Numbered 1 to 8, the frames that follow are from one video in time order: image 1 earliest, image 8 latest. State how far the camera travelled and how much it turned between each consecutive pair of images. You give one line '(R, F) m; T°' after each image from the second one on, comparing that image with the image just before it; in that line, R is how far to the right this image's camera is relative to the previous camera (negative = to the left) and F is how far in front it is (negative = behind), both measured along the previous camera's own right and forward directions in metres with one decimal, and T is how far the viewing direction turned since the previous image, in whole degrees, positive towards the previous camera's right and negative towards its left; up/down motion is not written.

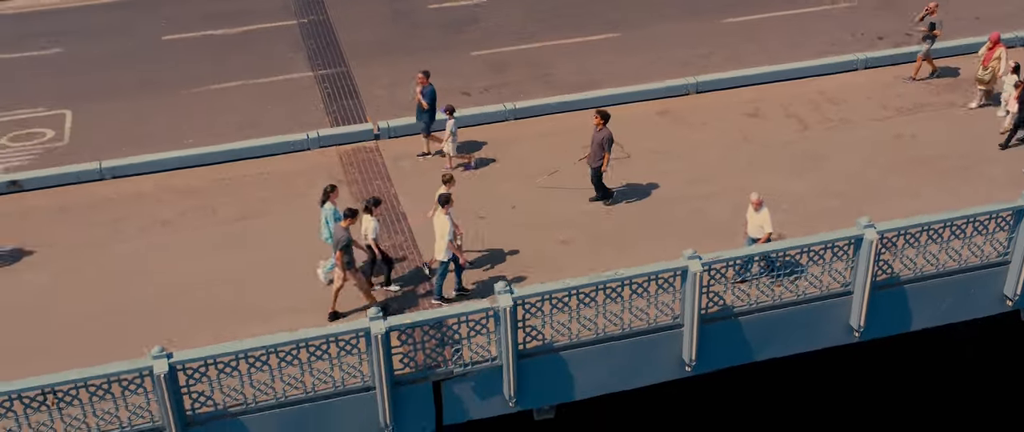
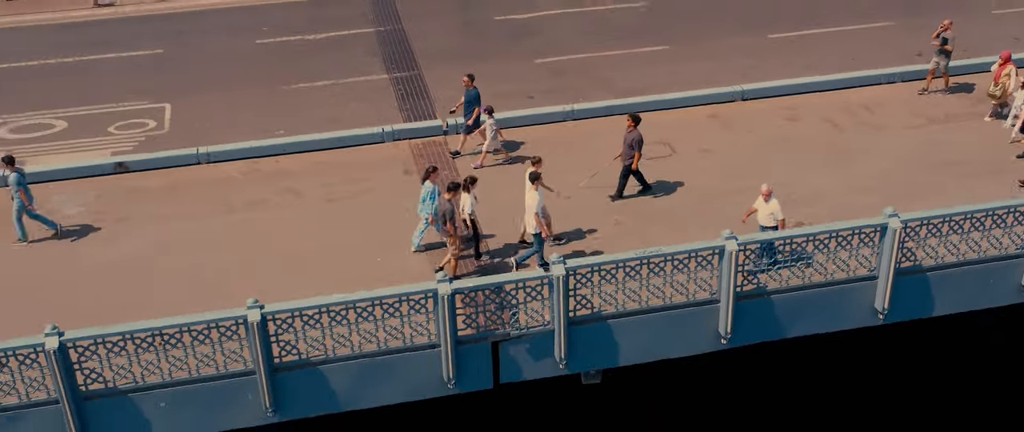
(0.0, -1.3) m; -3°
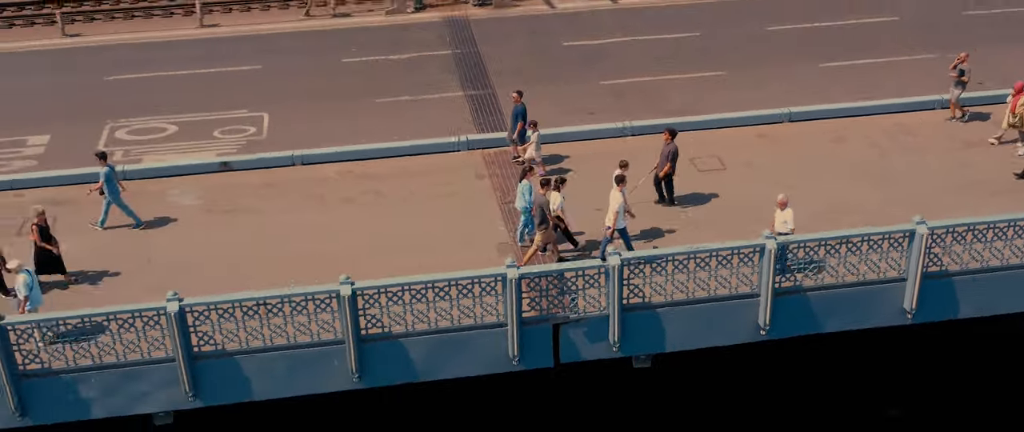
(0.0, -1.6) m; -3°
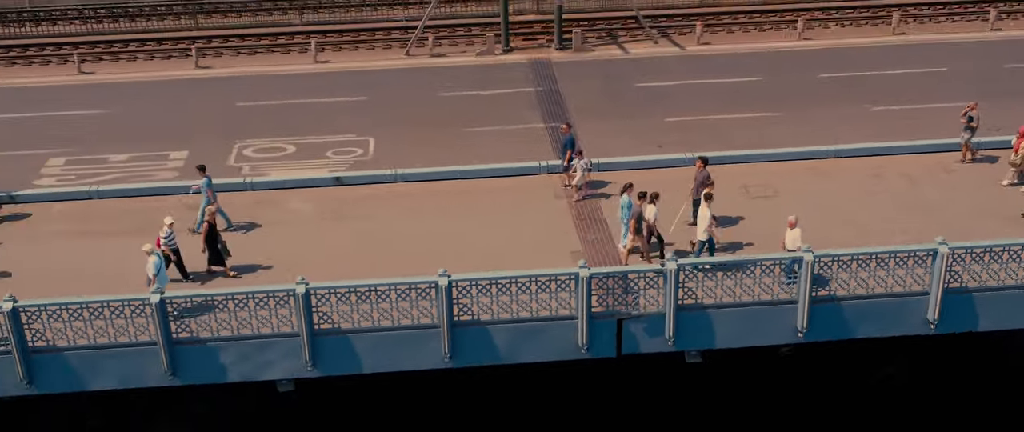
(0.0, -2.5) m; -4°
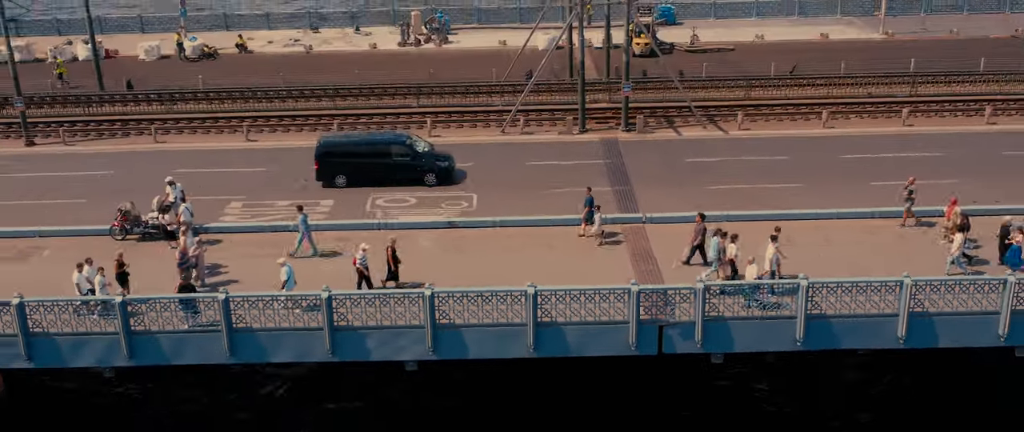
(+0.1, -5.9) m; -4°
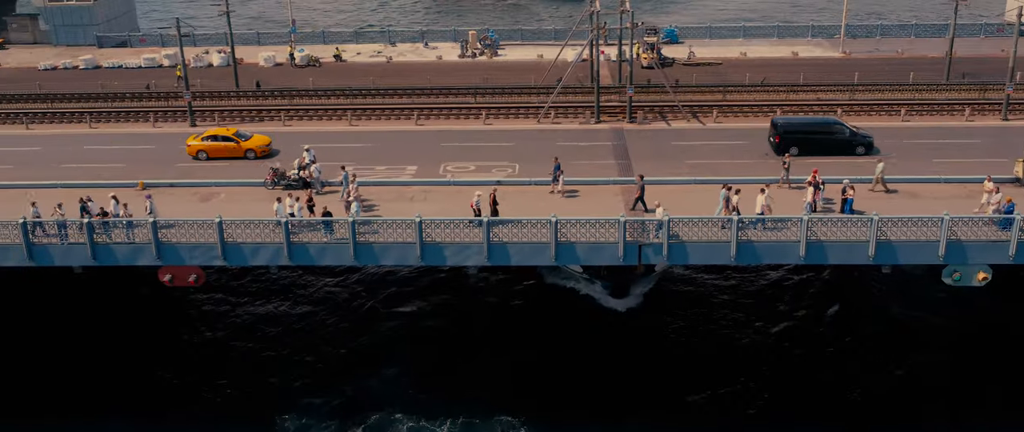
(+0.2, -11.2) m; -2°
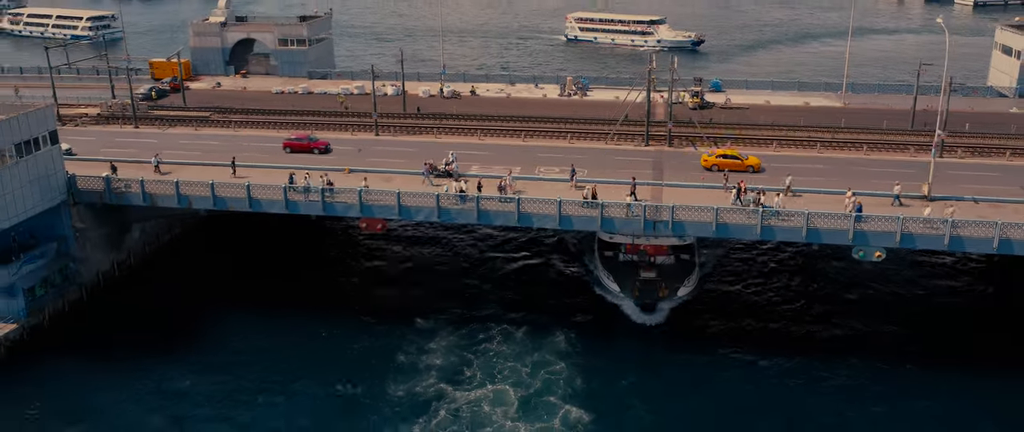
(+3.0, -20.1) m; -7°
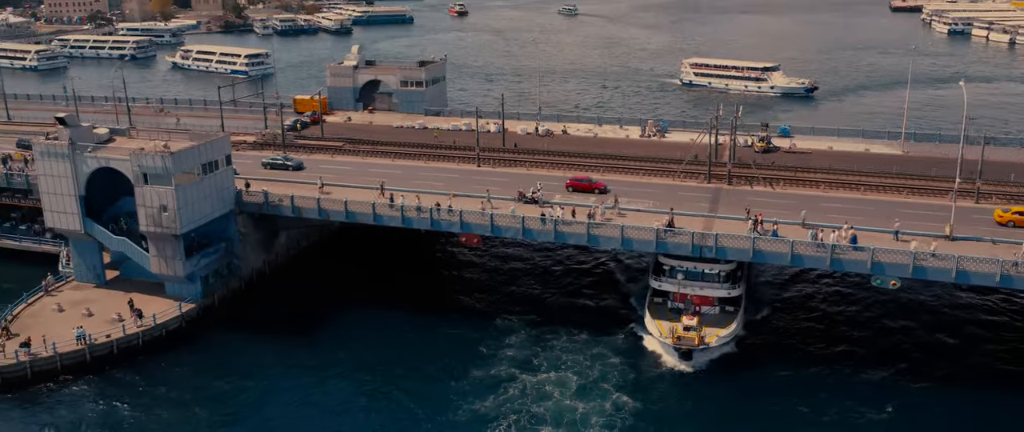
(+2.2, -11.3) m; -6°
